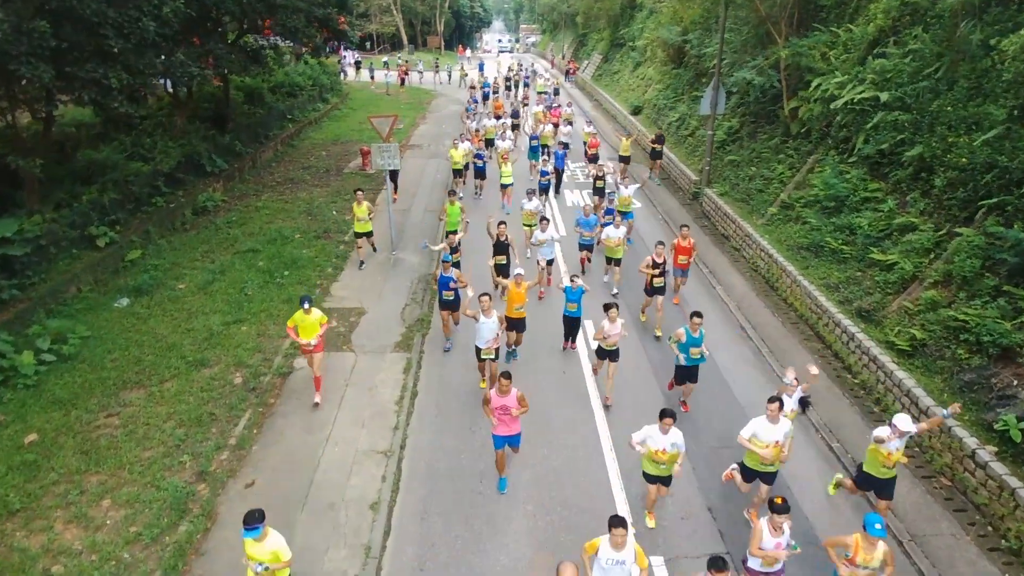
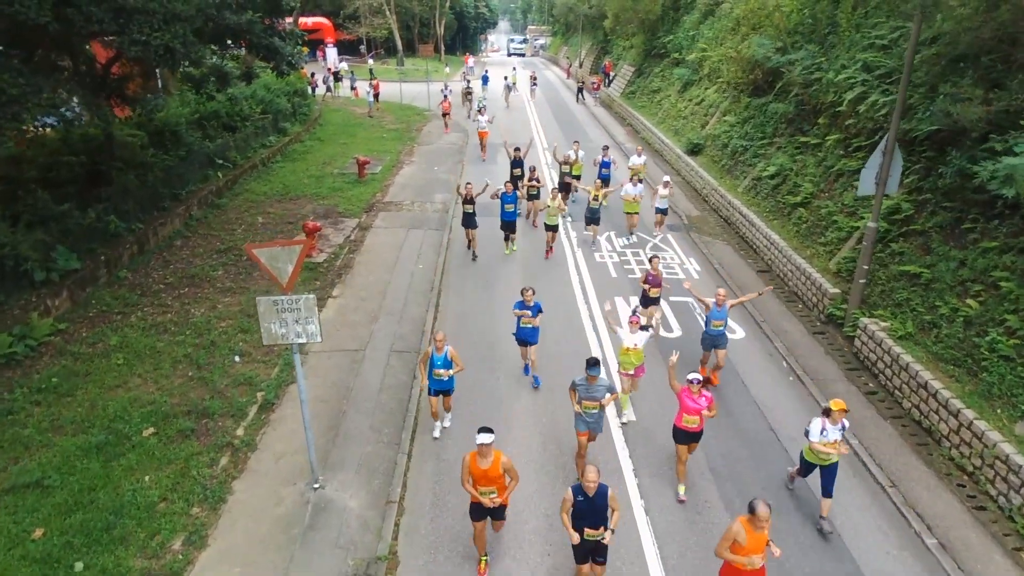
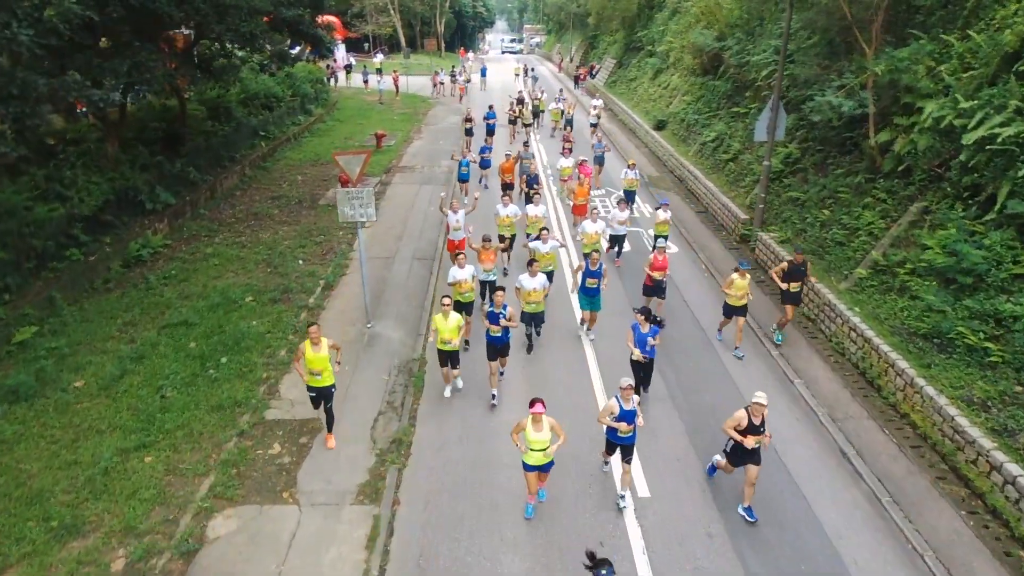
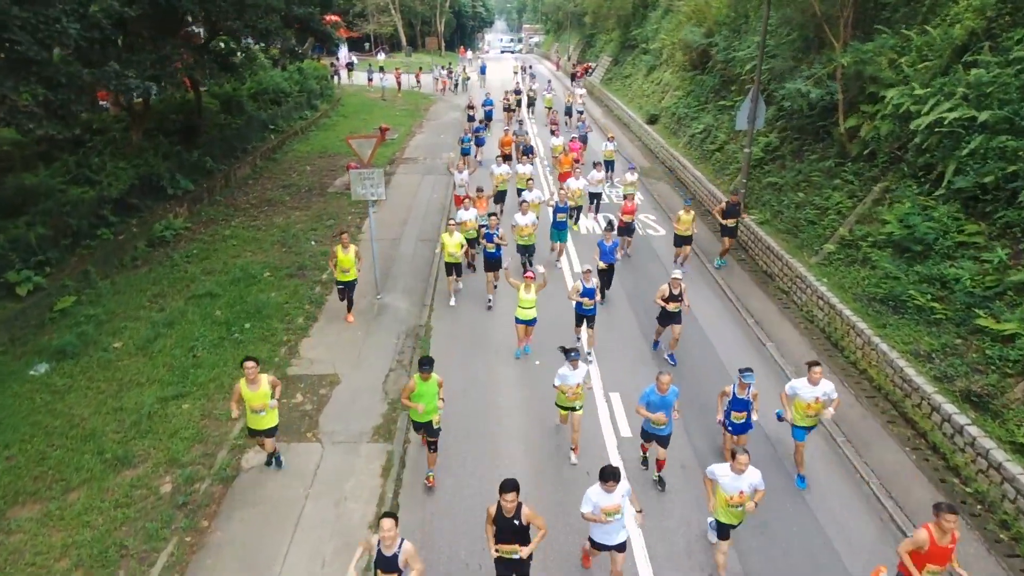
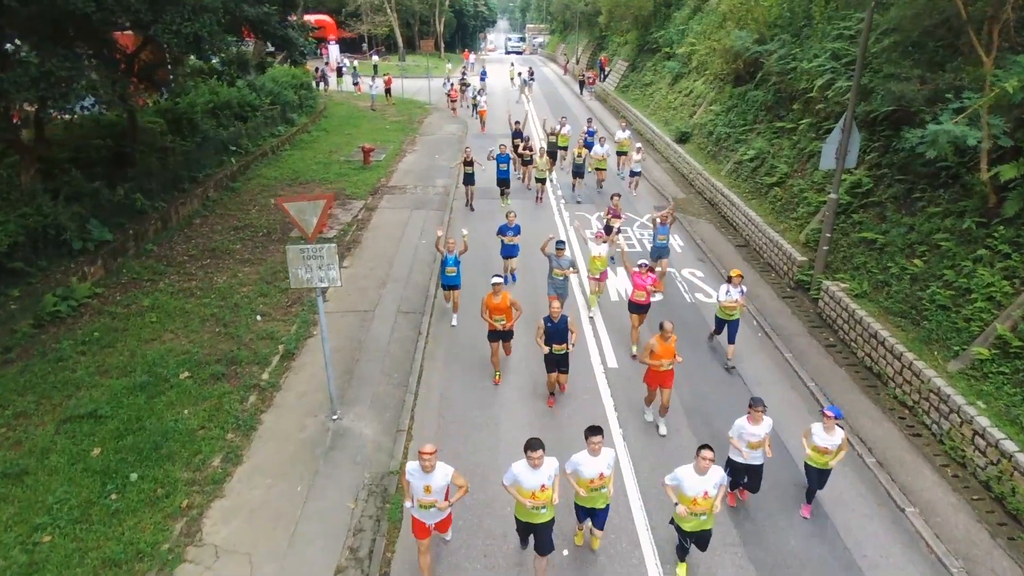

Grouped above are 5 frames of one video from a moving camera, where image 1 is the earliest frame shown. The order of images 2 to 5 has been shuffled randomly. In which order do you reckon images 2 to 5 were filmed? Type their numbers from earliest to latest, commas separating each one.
4, 3, 5, 2
